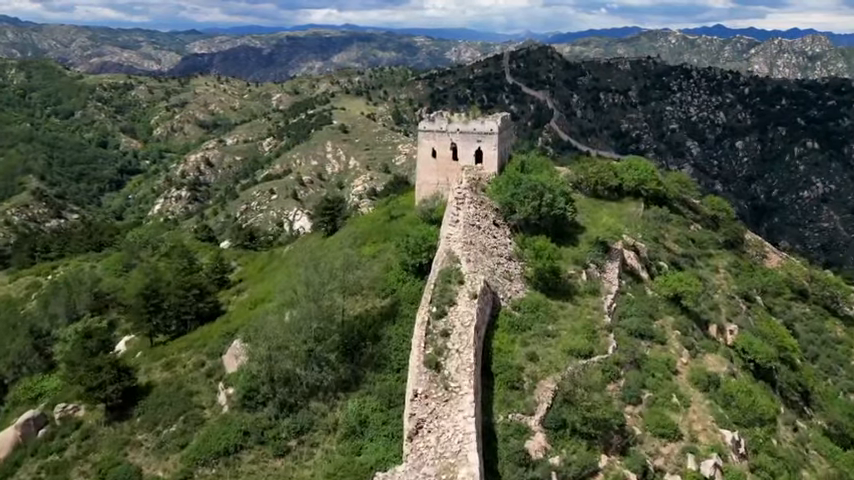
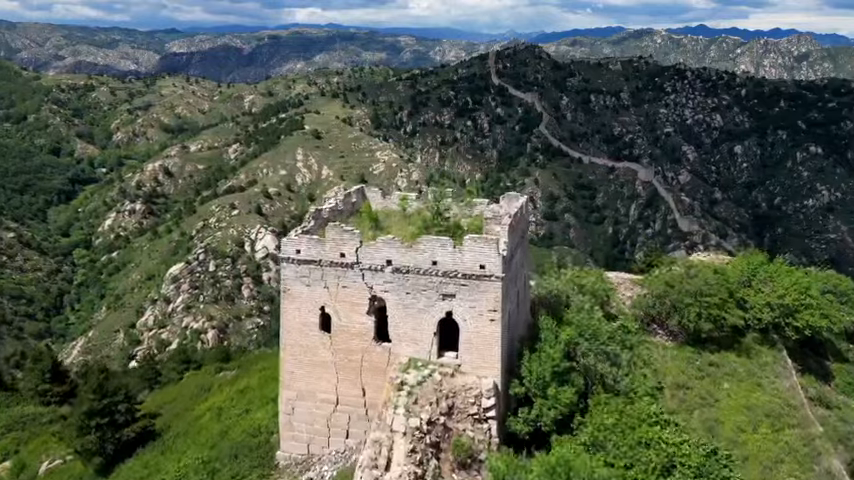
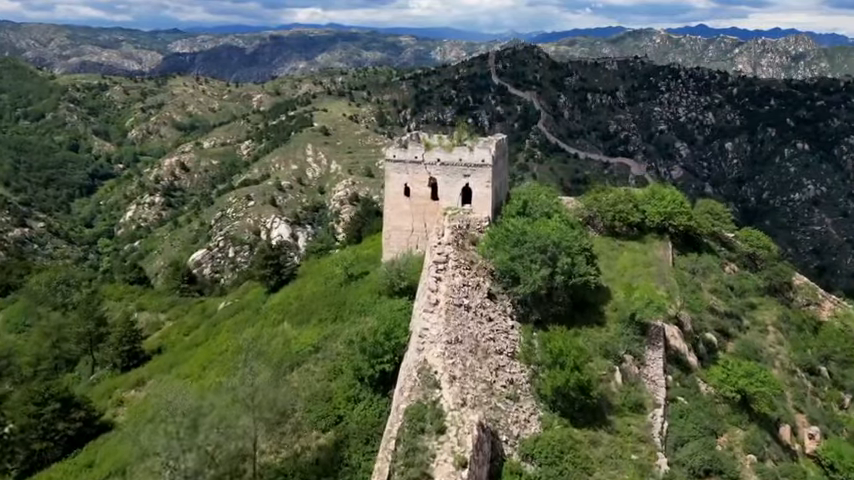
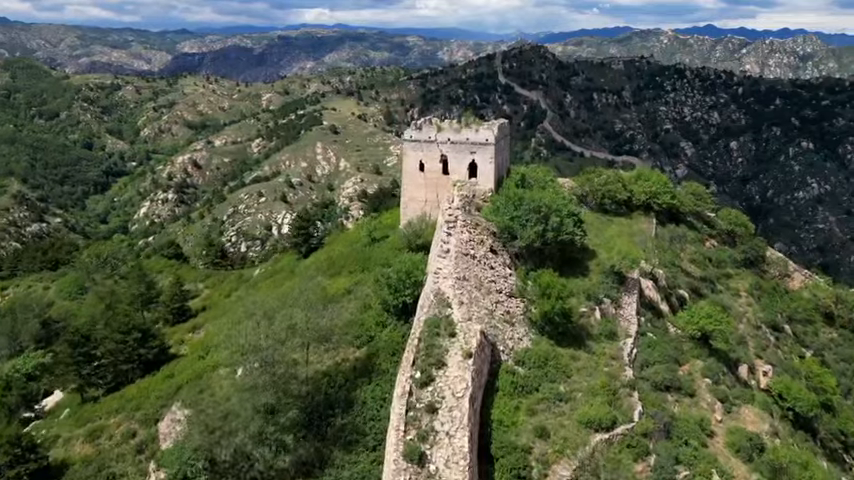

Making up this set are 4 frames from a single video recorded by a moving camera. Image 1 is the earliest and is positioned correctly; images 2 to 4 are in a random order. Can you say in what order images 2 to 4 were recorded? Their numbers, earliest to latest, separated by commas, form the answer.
4, 3, 2
